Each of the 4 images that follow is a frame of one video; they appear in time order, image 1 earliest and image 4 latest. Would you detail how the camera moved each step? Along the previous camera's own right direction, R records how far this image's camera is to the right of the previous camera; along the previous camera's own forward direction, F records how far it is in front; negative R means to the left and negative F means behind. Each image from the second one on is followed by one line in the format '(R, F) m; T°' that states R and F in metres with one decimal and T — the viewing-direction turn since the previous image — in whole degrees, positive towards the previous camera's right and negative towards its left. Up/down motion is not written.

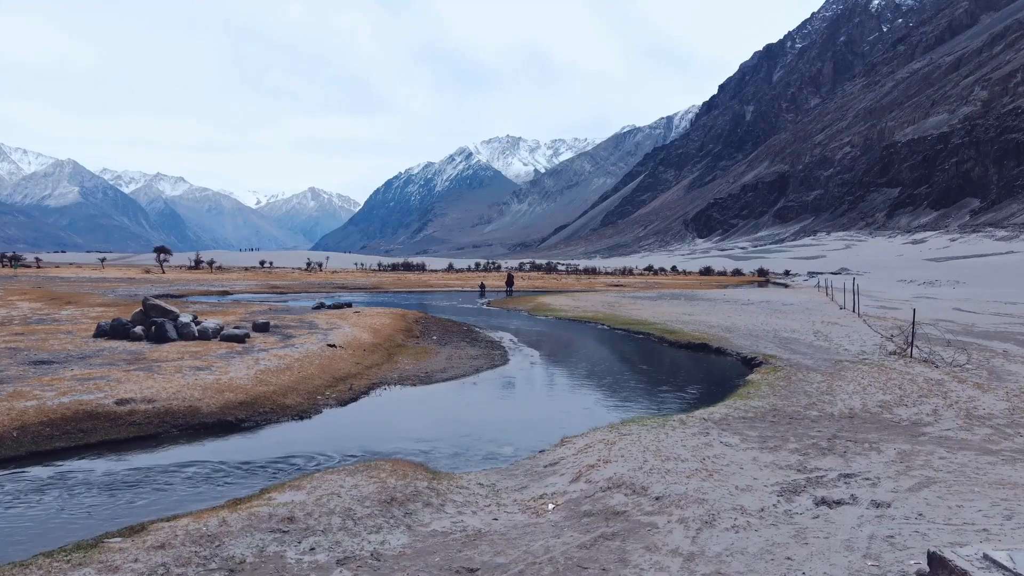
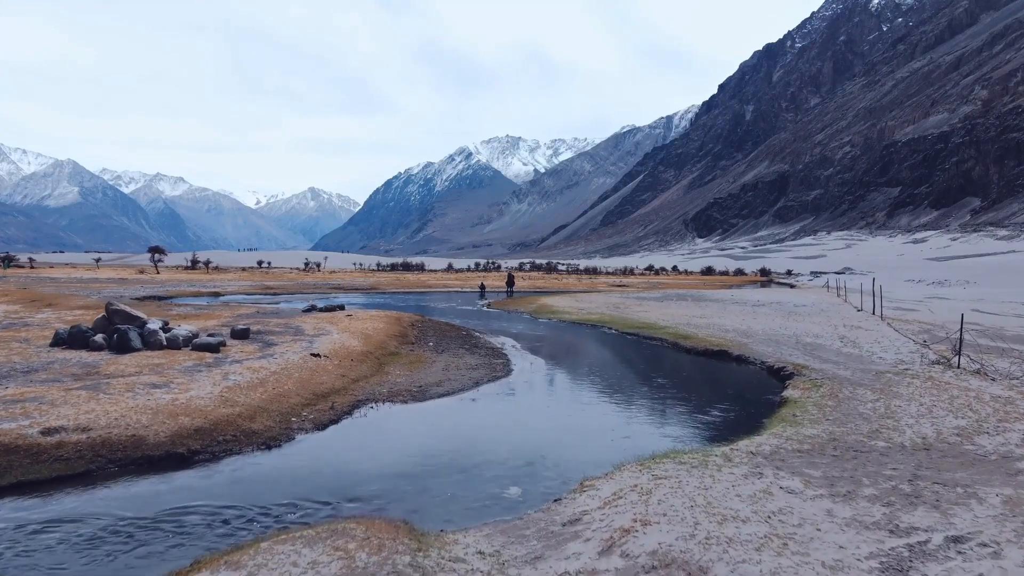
(-0.1, +2.6) m; 0°
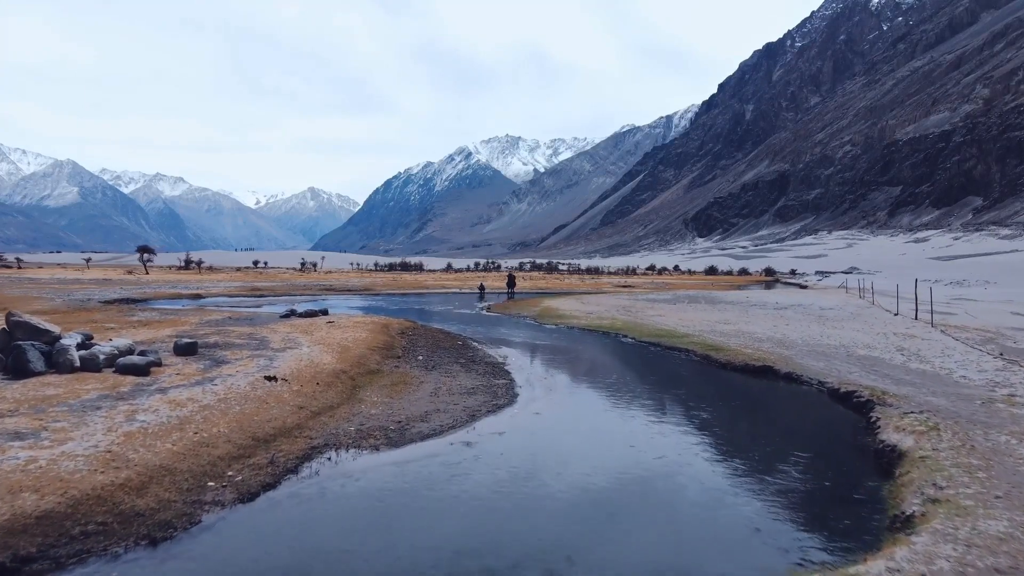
(-0.2, +4.8) m; 0°
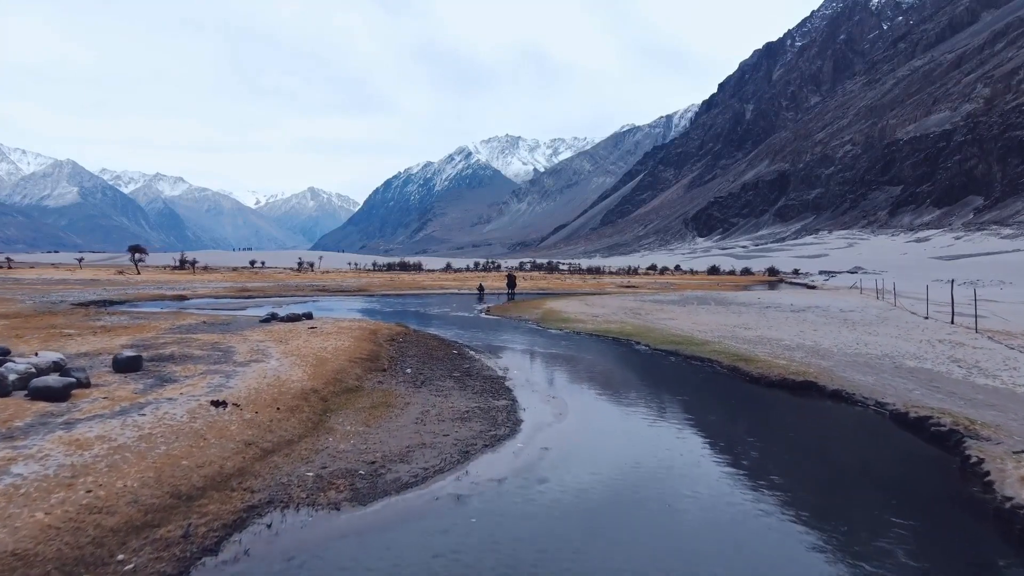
(-0.1, +3.5) m; 0°
